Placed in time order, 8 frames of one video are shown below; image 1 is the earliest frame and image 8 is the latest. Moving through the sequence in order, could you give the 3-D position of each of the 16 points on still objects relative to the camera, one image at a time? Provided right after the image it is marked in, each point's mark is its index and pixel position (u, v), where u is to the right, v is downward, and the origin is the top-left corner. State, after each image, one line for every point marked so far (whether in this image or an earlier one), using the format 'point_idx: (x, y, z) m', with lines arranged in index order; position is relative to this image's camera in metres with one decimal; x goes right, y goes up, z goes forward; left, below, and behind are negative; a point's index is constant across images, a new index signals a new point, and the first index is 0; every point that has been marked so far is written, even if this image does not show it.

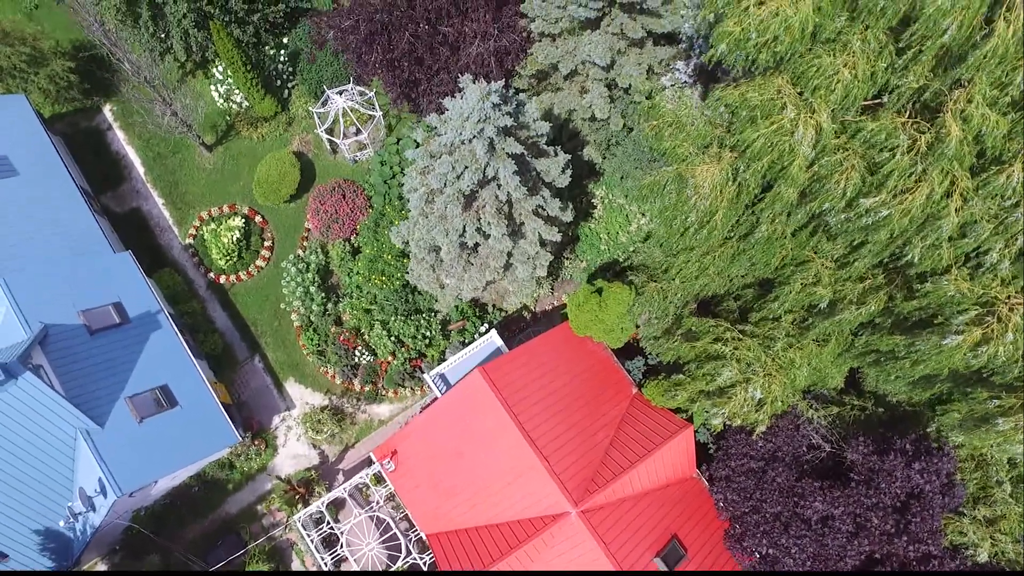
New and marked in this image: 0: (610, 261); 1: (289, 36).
0: (+2.5, +0.7, +16.7) m
1: (-6.5, +7.4, +18.6) m
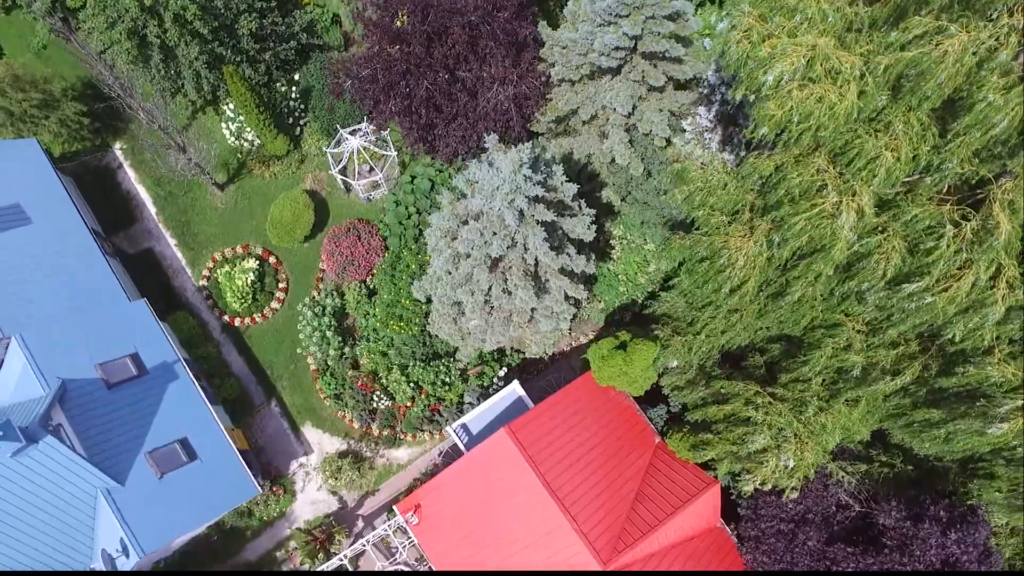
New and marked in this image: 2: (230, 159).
0: (+3.0, -0.3, +16.6) m
1: (-6.1, +6.2, +18.4) m
2: (-8.1, +3.7, +18.4) m
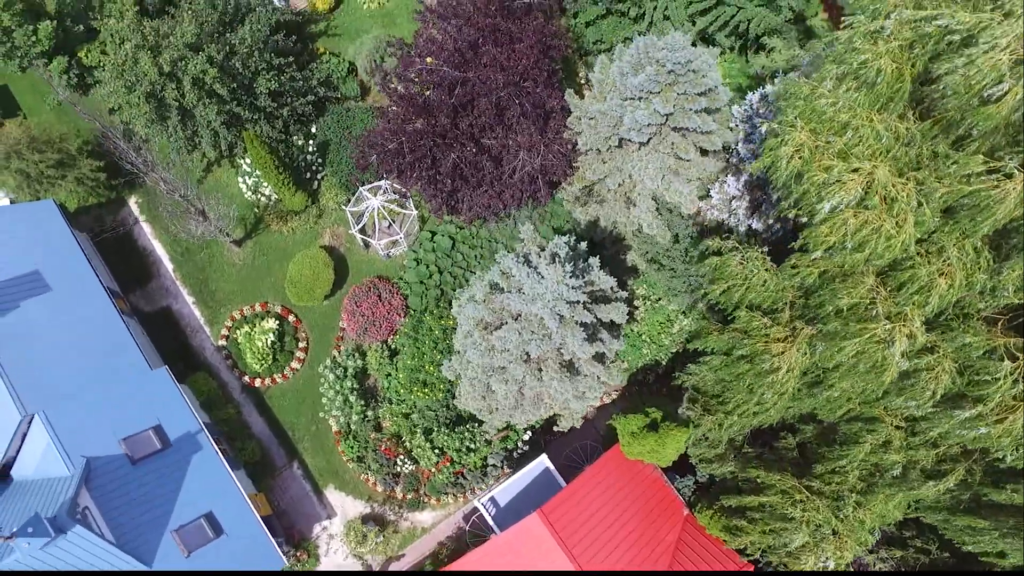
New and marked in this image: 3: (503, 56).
0: (+3.6, -1.9, +16.5) m
1: (-5.5, +4.6, +18.1) m
2: (-7.5, +2.1, +18.2) m
3: (-0.1, +5.0, +13.9) m
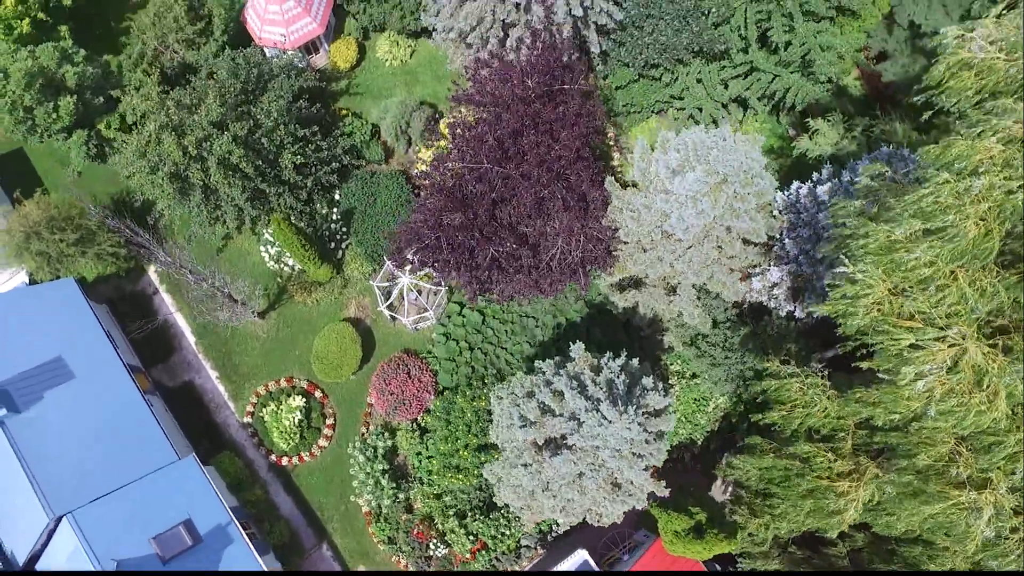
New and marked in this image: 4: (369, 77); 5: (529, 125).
0: (+4.4, -3.9, +16.2) m
1: (-4.7, +2.7, +17.7) m
2: (-6.7, +0.1, +17.8) m
3: (+0.7, +2.9, +13.5) m
4: (-4.3, +6.4, +19.4) m
5: (+0.4, +3.4, +13.6) m
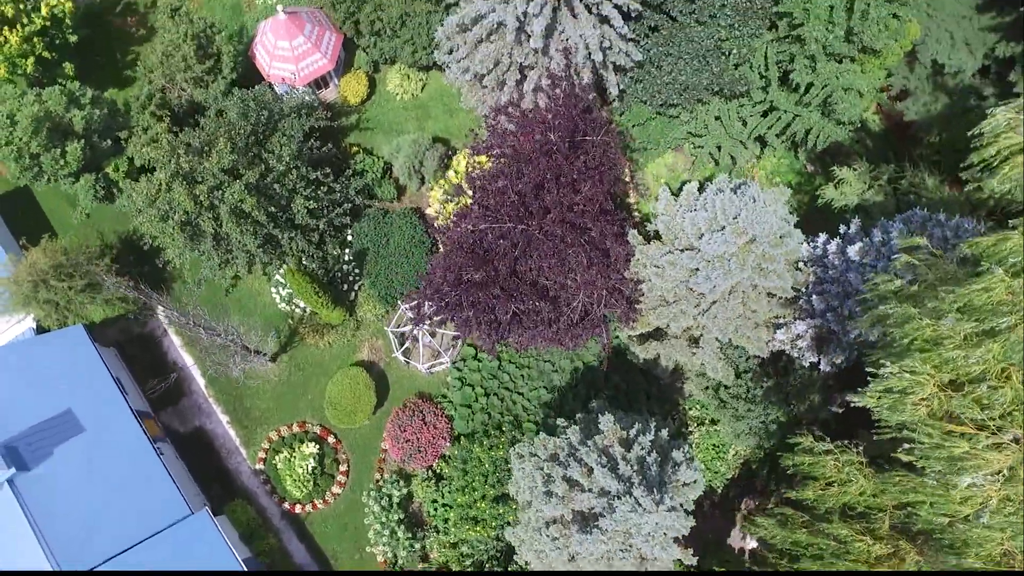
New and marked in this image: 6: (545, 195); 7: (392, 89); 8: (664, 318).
0: (+4.9, -5.0, +16.0) m
1: (-4.3, +1.5, +17.4) m
2: (-6.3, -1.0, +17.5) m
3: (+1.1, +1.8, +13.2) m
4: (-3.9, +5.2, +19.0) m
5: (+0.8, +2.3, +13.3) m
6: (+0.7, +1.9, +13.3) m
7: (-3.5, +5.8, +18.7) m
8: (+3.2, -0.7, +13.6) m
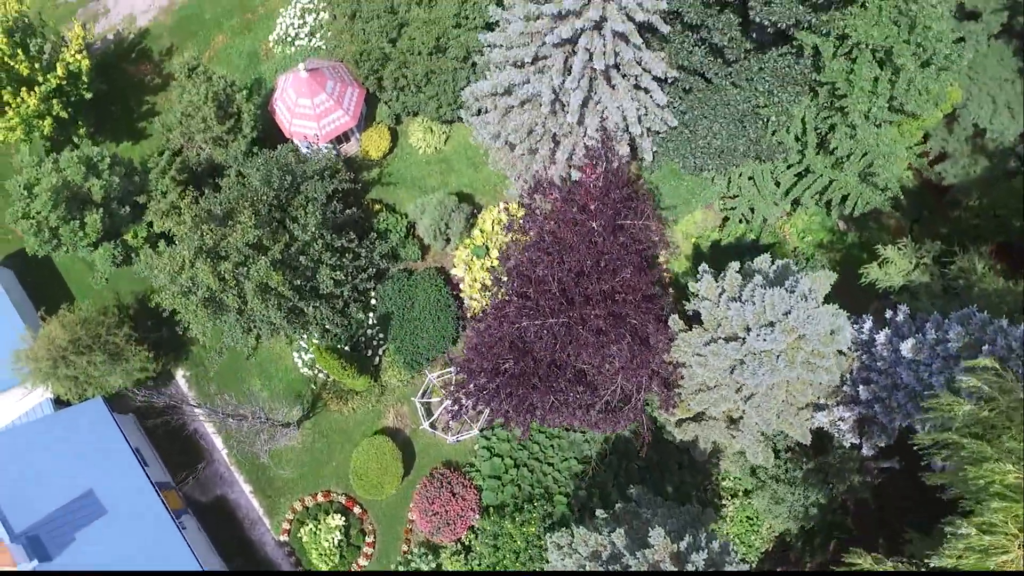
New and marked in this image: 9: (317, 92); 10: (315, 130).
0: (+5.6, -6.7, +15.7) m
1: (-3.5, -0.2, +17.0) m
2: (-5.5, -2.7, +17.1) m
3: (+1.9, 0.0, +12.8) m
4: (-3.2, +3.5, +18.6) m
5: (+1.6, +0.5, +12.9) m
6: (+1.5, +0.1, +12.9) m
7: (-2.8, +4.1, +18.2) m
8: (+4.0, -2.4, +13.2) m
9: (-5.1, +5.1, +16.7) m
10: (-5.3, +4.2, +17.1) m
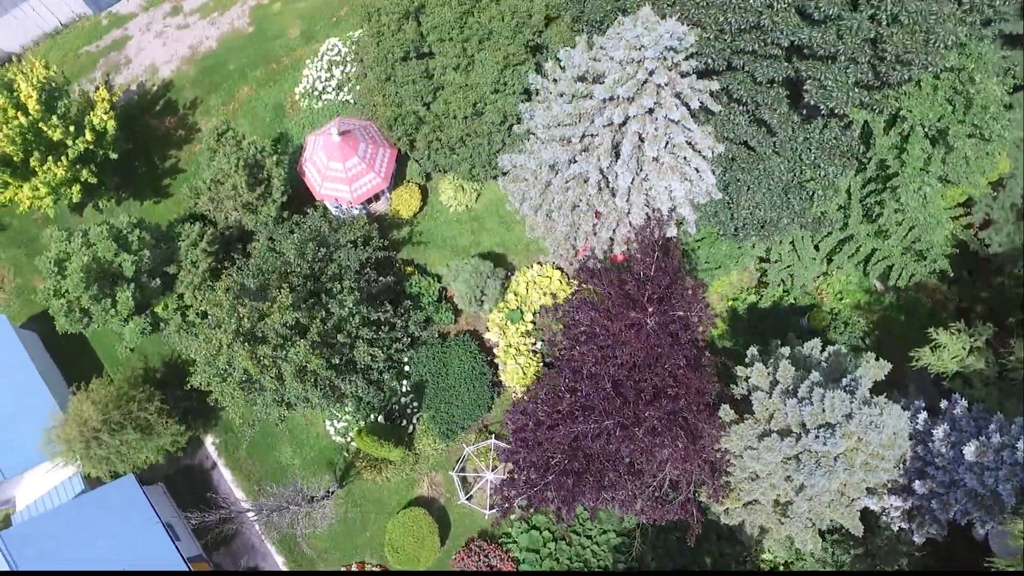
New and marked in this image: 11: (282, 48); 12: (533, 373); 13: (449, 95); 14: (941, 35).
0: (+6.6, -8.5, +15.5) m
1: (-2.6, -2.0, +16.6) m
2: (-4.6, -4.5, +16.8) m
3: (+2.9, -1.8, +12.5) m
4: (-2.2, +1.8, +18.2) m
5: (+2.6, -1.3, +12.6) m
6: (+2.4, -1.7, +12.6) m
7: (-1.8, +2.4, +17.9) m
8: (+4.9, -4.2, +13.0) m
9: (-4.1, +3.4, +16.3) m
10: (-4.3, +2.5, +16.8) m
11: (-6.9, +7.2, +19.3) m
12: (+0.5, -2.1, +16.5) m
13: (-1.5, +4.7, +15.7) m
14: (+8.0, +4.7, +11.9) m
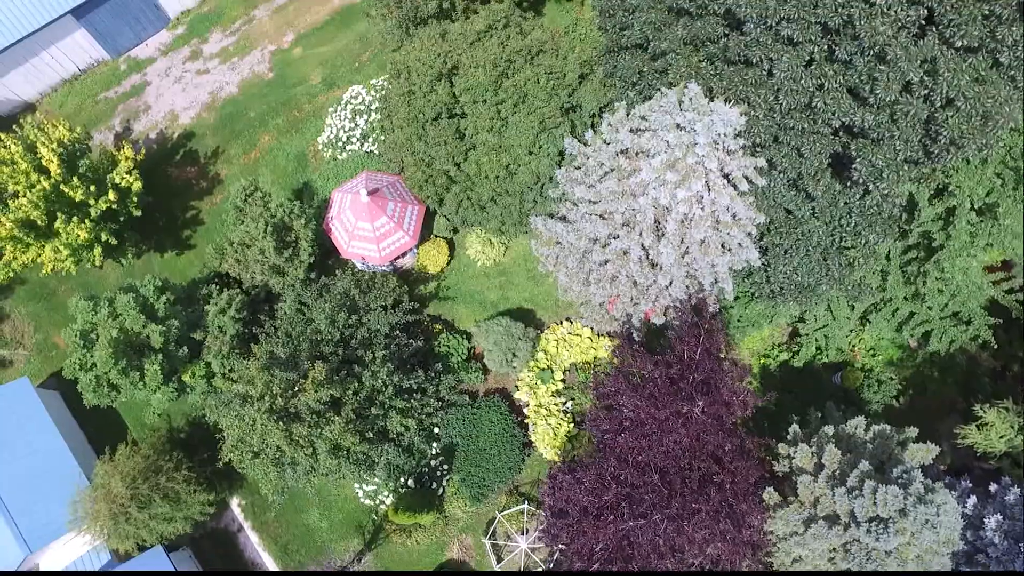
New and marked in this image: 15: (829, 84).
0: (+7.4, -10.1, +15.4) m
1: (-1.8, -3.5, +16.4) m
2: (-3.8, -6.0, +16.6) m
3: (+3.7, -3.4, +12.3) m
4: (-1.4, +0.3, +17.9) m
5: (+3.4, -2.9, +12.4) m
6: (+3.3, -3.3, +12.4) m
7: (-1.0, +0.9, +17.6) m
8: (+5.8, -5.8, +12.8) m
9: (-3.3, +1.8, +16.0) m
10: (-3.5, +0.9, +16.4) m
11: (-6.1, +5.7, +18.9) m
12: (+1.3, -3.7, +16.2) m
13: (-0.7, +3.1, +15.4) m
14: (+8.8, +3.1, +11.6) m
15: (+5.9, +3.8, +11.9) m
